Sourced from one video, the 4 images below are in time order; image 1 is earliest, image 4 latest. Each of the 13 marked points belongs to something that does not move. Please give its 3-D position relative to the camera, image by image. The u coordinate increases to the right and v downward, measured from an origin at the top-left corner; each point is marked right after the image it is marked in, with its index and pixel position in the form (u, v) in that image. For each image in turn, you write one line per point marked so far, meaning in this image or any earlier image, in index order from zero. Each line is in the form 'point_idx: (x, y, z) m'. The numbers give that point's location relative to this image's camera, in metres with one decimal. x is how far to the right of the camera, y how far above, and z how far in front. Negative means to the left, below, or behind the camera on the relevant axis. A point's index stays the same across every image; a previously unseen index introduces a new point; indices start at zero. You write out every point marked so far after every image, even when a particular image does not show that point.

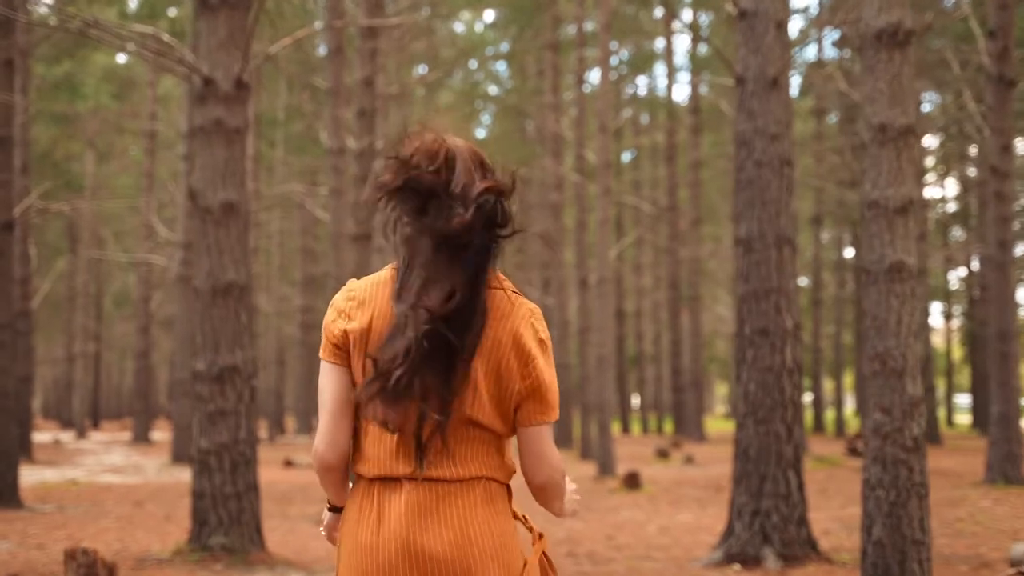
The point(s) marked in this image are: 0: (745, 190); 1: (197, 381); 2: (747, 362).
0: (+1.7, +0.7, +7.9) m
1: (-2.2, -0.6, +7.8) m
2: (+1.6, -0.5, +7.8) m
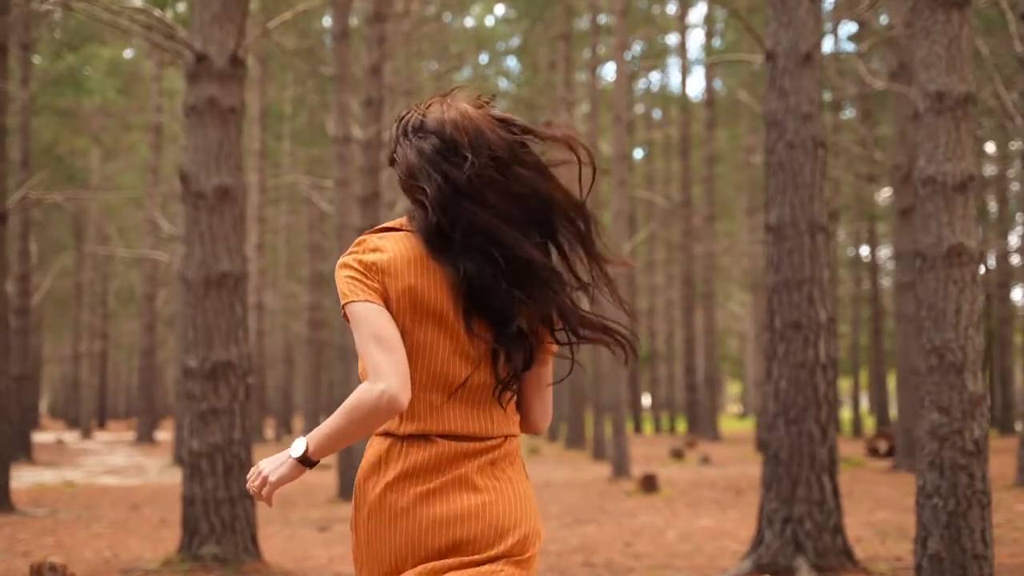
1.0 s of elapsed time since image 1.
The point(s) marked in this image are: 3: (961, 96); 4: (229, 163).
0: (+1.7, +0.8, +7.3) m
1: (-2.1, -0.6, +7.3) m
2: (+1.7, -0.5, +7.2) m
3: (+2.0, +0.8, +4.8) m
4: (-1.9, +0.8, +7.4) m
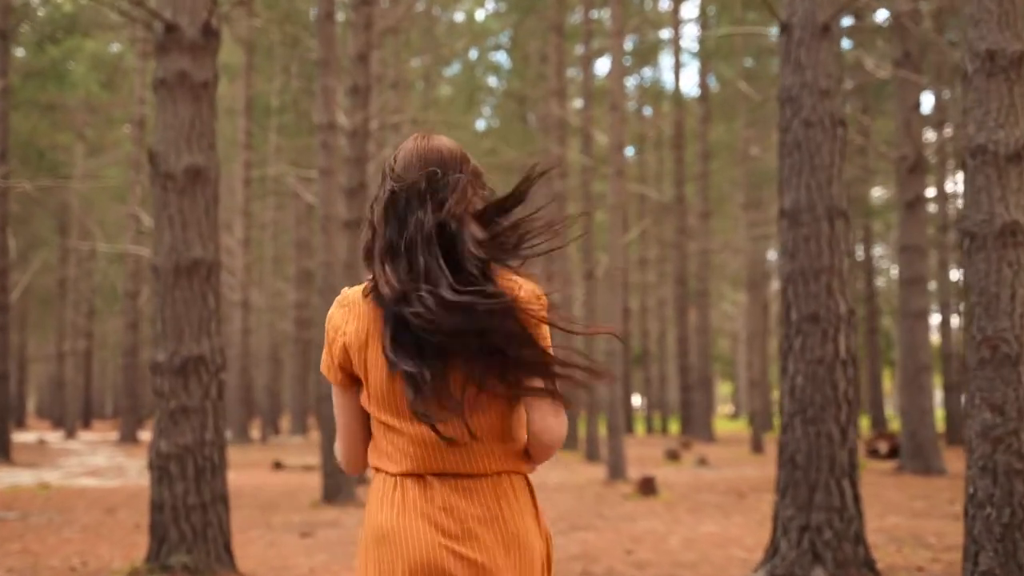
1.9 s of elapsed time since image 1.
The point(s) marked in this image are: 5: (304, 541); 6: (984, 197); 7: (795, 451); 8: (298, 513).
0: (+1.7, +0.8, +6.8) m
1: (-2.2, -0.5, +6.7) m
2: (+1.7, -0.4, +6.7) m
3: (+2.0, +0.9, +4.3) m
4: (-1.9, +0.9, +6.8) m
5: (-1.8, -2.2, +9.7) m
6: (+1.8, +0.3, +4.3) m
7: (+1.7, -1.0, +6.6) m
8: (-2.2, -2.3, +11.6) m
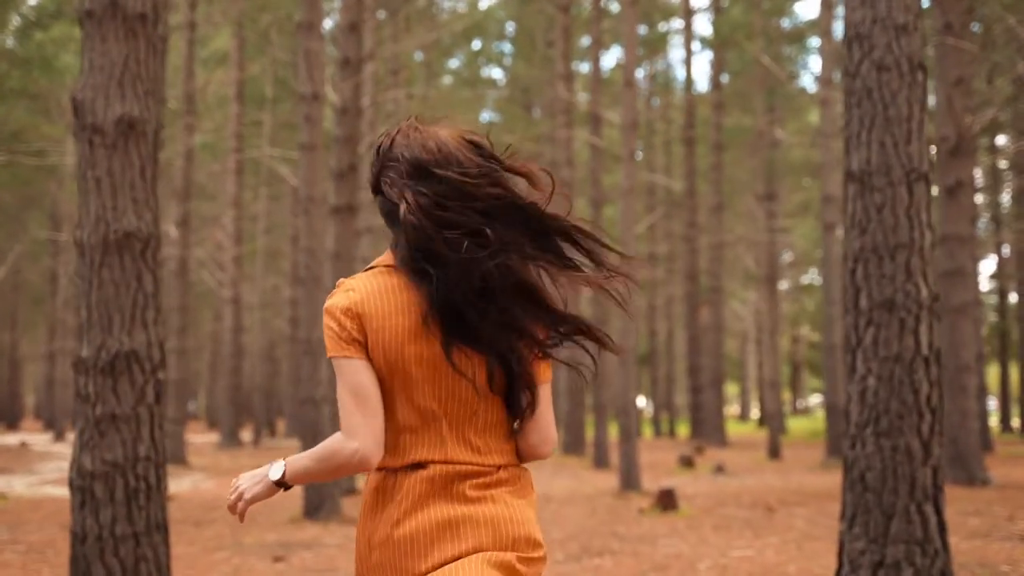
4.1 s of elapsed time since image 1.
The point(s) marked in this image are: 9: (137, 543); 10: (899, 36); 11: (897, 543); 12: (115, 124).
0: (+1.7, +0.9, +5.5) m
1: (-2.1, -0.4, +5.5) m
2: (+1.7, -0.3, +5.4) m
3: (+2.0, +1.0, +3.0) m
4: (-1.9, +1.0, +5.6) m
5: (-1.8, -2.1, +8.4) m
6: (+1.8, +0.4, +3.1) m
7: (+1.7, -0.9, +5.4) m
8: (-2.2, -2.2, +10.3) m
9: (-1.8, -1.2, +5.4) m
10: (+1.9, +1.3, +5.5) m
11: (+1.8, -1.2, +5.3) m
12: (-2.0, +0.8, +5.5) m
